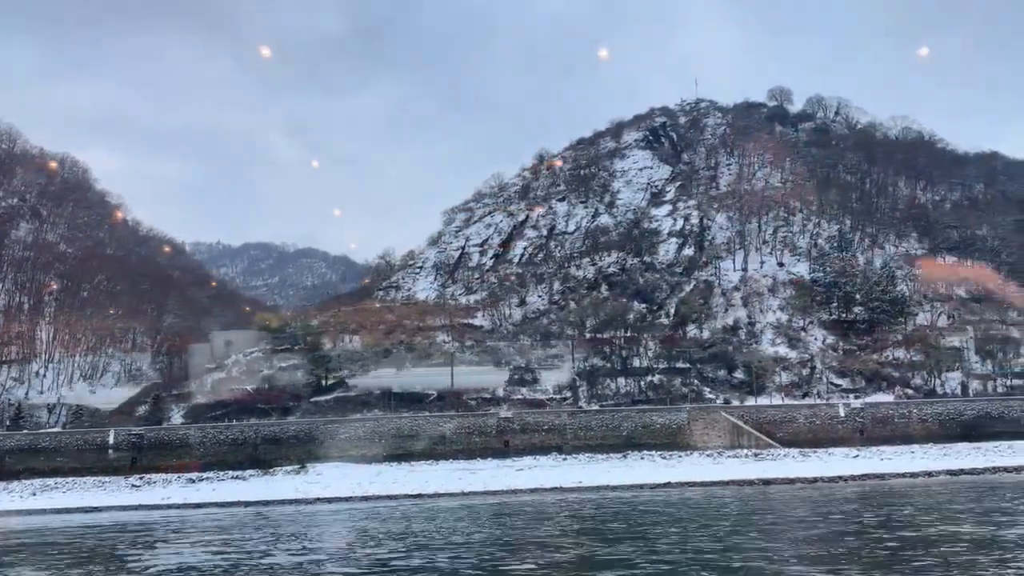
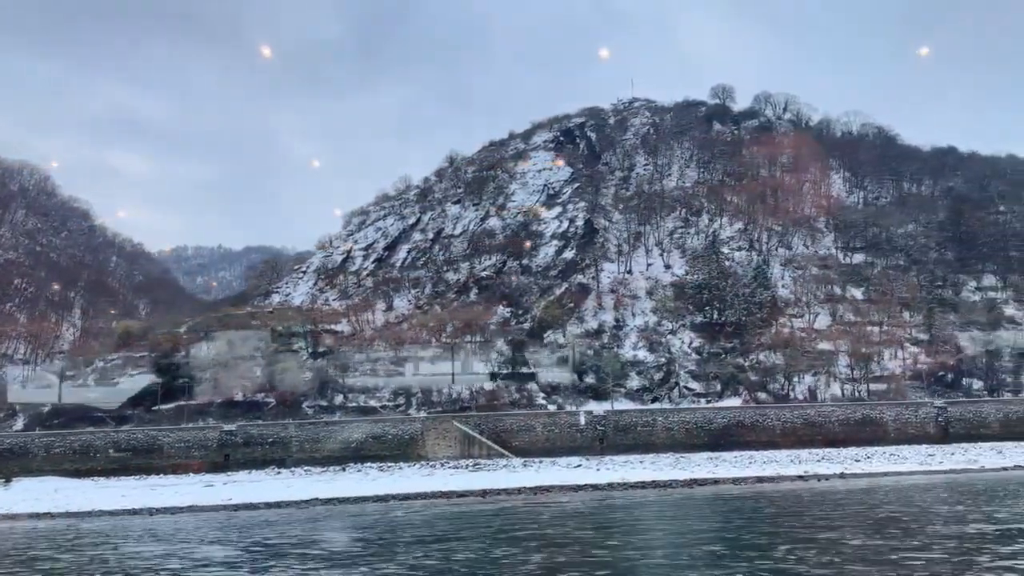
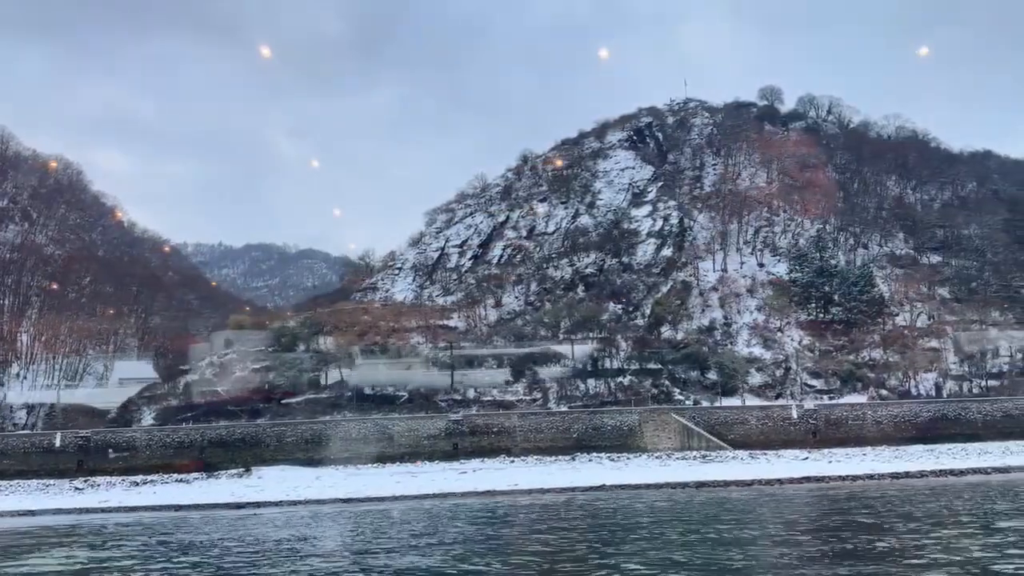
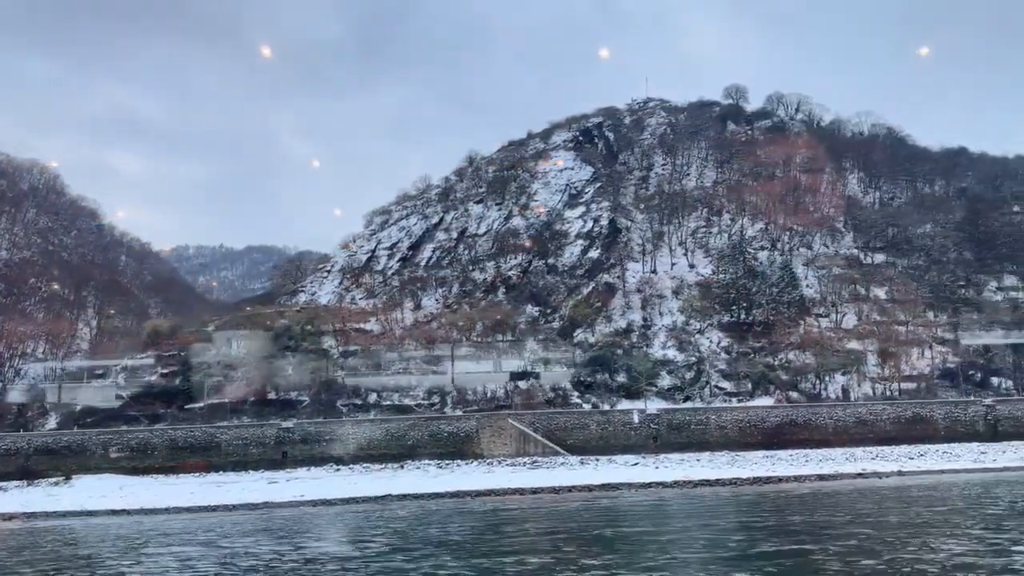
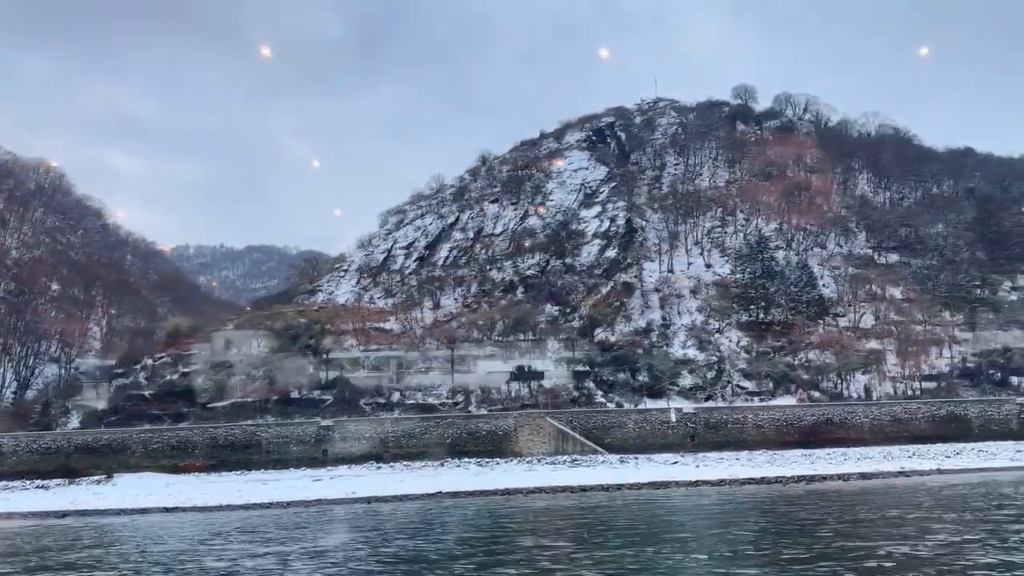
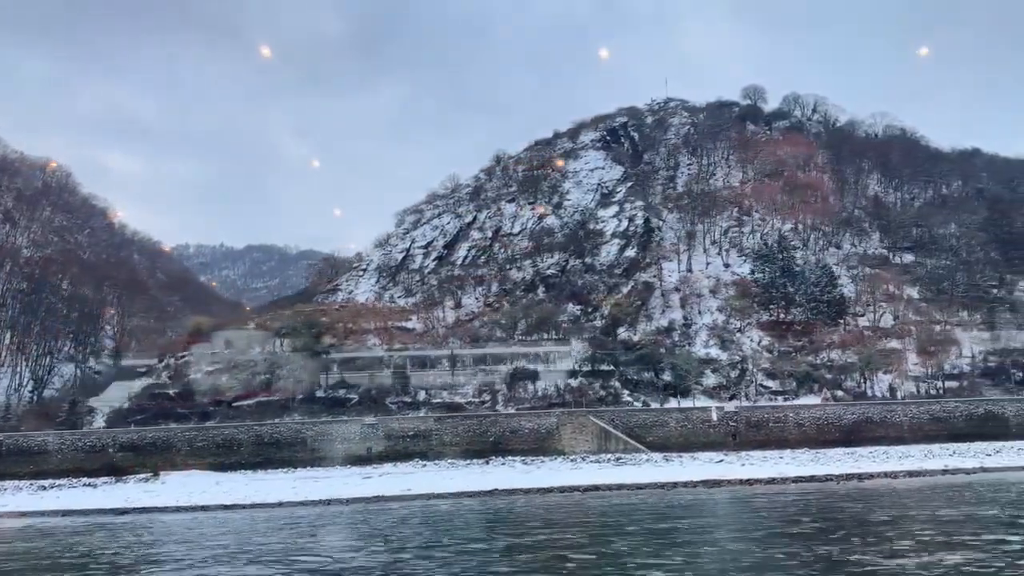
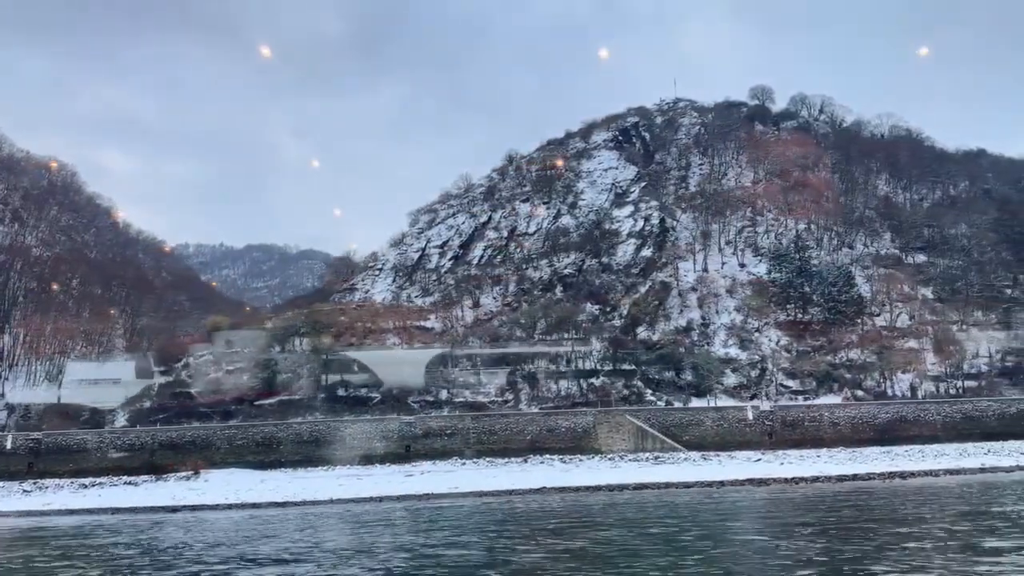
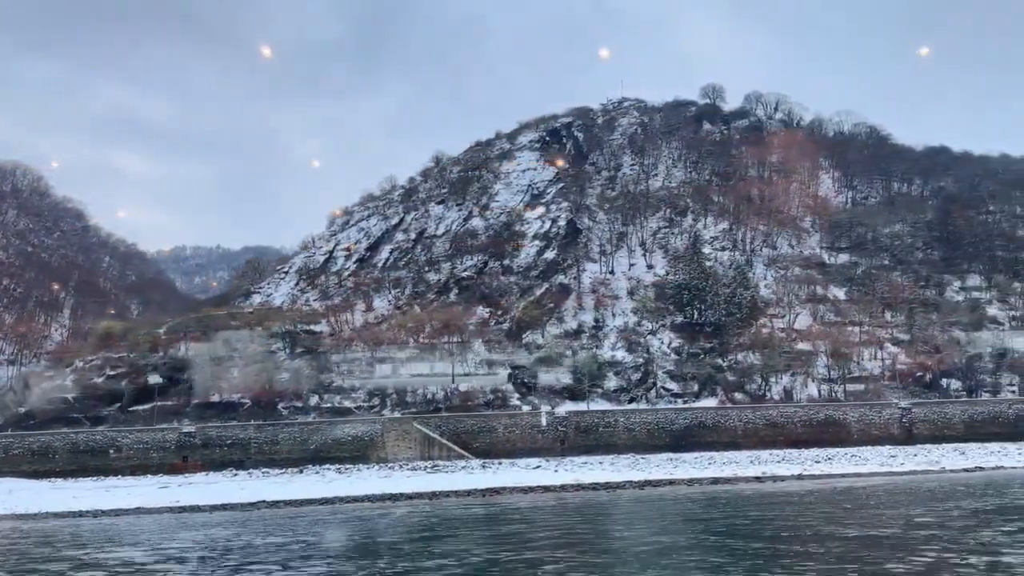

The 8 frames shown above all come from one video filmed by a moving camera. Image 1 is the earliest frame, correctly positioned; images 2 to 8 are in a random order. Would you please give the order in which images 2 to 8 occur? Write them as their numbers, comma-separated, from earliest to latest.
3, 7, 6, 5, 4, 2, 8
